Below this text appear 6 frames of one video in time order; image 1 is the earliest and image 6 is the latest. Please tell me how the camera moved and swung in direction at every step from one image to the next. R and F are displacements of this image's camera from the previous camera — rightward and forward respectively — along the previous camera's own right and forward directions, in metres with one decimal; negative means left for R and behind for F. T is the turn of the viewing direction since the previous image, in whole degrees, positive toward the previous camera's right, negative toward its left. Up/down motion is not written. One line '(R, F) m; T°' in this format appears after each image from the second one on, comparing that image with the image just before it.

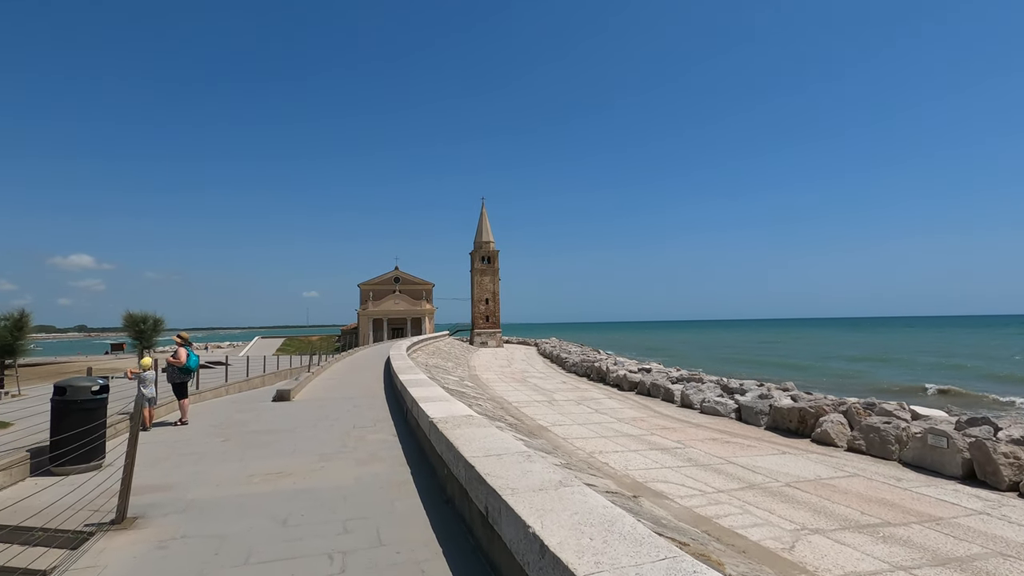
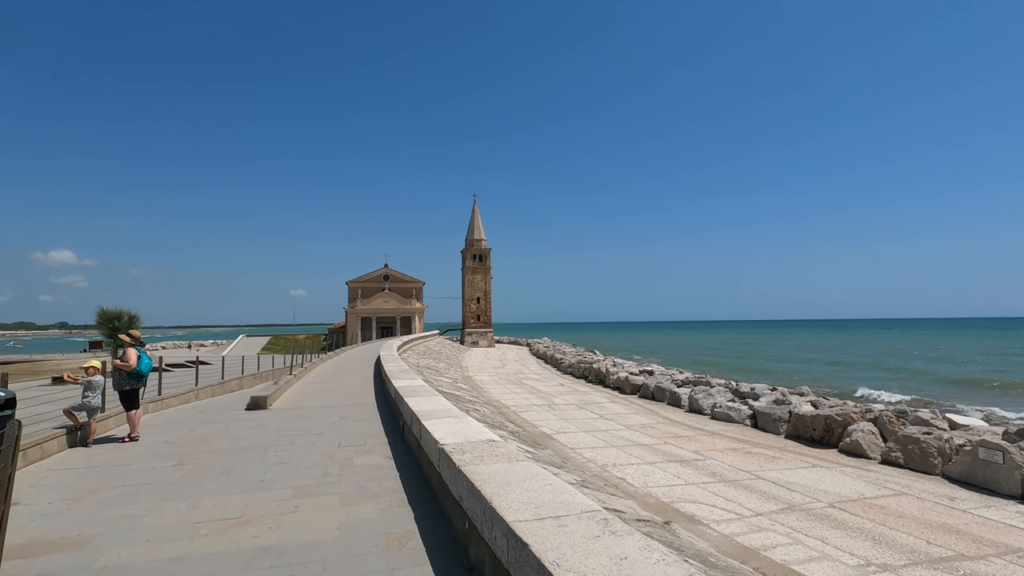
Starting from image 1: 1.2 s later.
(-0.3, +1.0) m; +1°
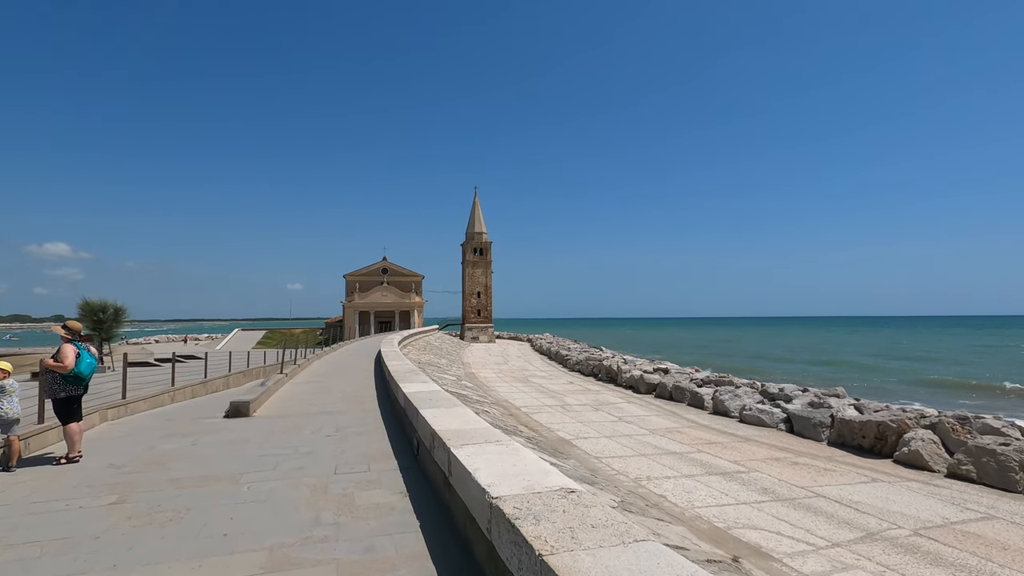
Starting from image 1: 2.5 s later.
(-0.4, +1.2) m; 0°
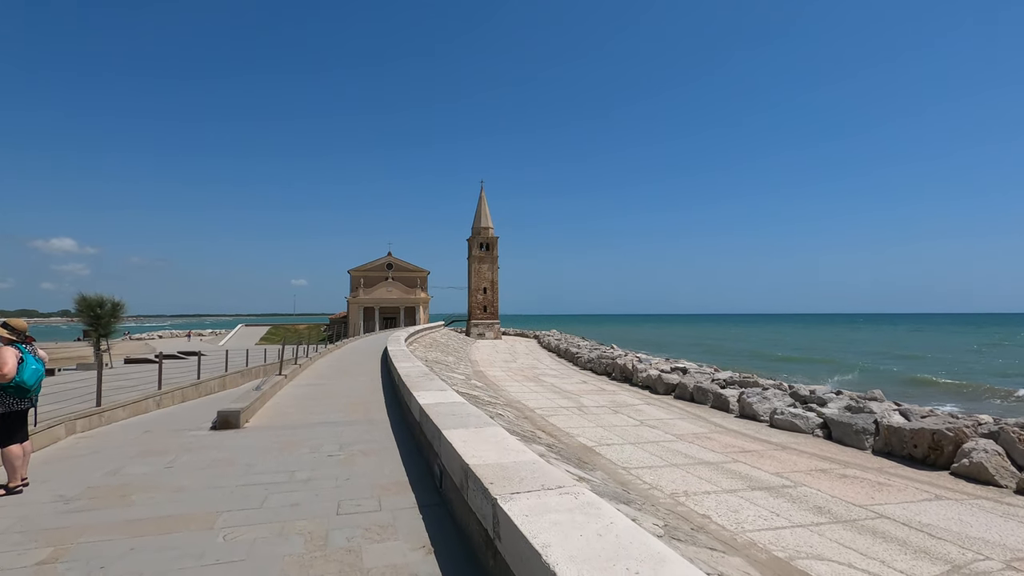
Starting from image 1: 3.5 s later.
(-0.3, +0.8) m; 0°
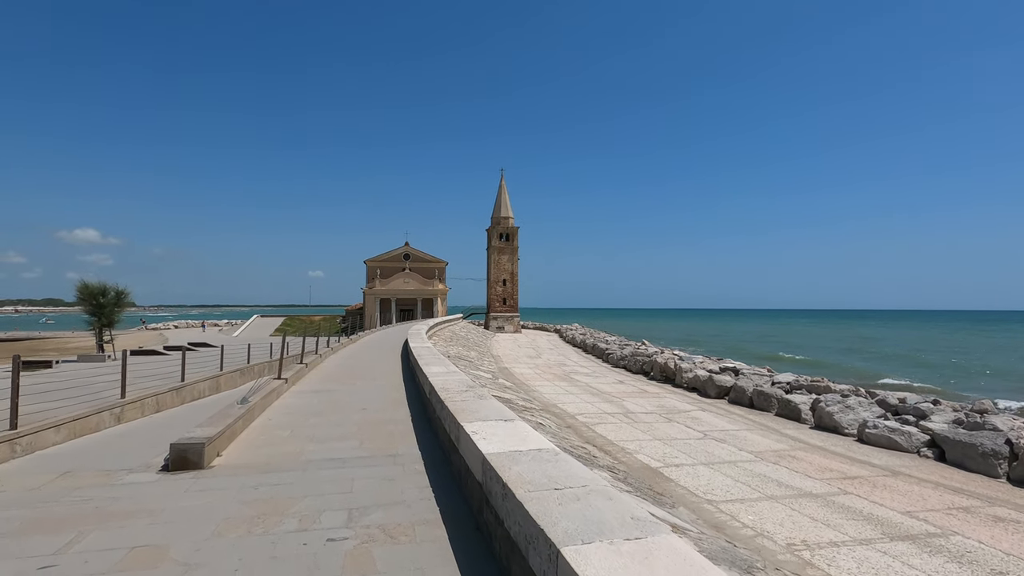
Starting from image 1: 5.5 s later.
(-0.6, +1.8) m; -2°
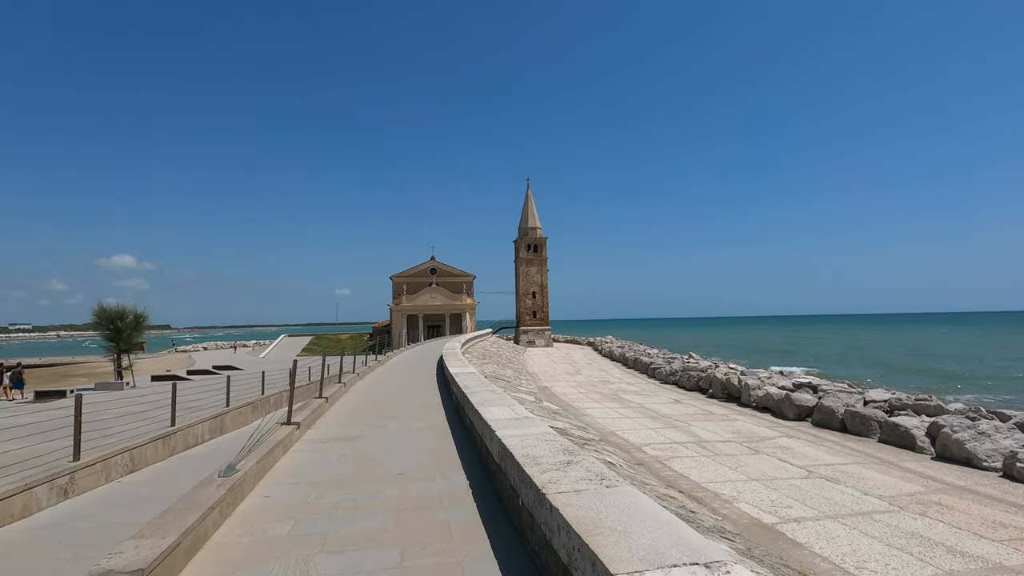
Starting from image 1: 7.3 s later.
(-0.6, +1.7) m; -3°
